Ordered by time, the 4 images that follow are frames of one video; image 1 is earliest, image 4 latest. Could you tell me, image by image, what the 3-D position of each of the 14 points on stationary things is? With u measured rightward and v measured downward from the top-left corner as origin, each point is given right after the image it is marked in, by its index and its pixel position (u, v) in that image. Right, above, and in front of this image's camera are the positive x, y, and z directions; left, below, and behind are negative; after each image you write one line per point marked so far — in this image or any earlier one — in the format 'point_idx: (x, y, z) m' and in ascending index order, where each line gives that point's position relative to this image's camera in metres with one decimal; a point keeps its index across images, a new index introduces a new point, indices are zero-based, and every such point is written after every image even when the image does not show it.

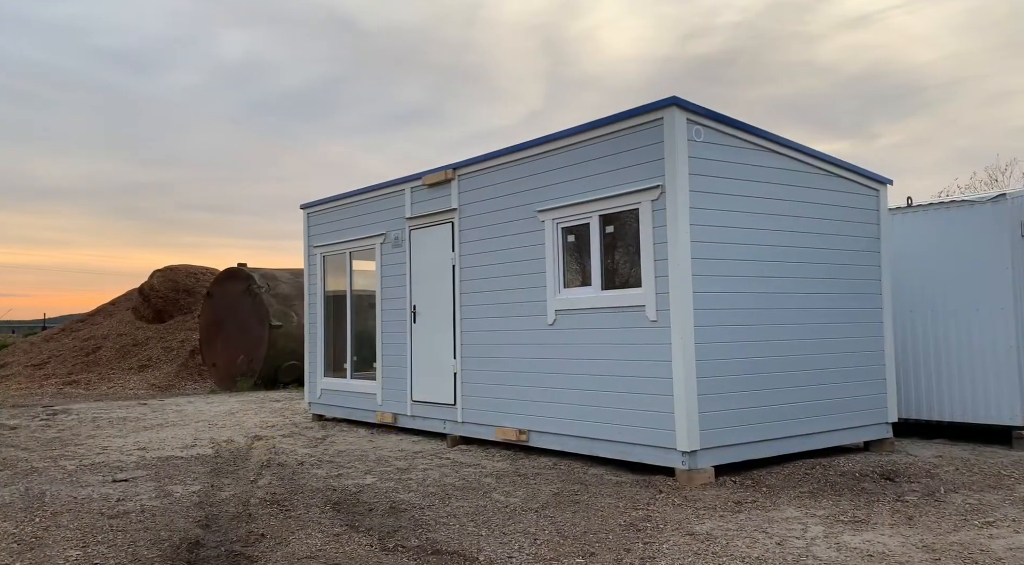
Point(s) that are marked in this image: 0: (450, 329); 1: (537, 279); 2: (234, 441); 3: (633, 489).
0: (-0.6, -0.5, +8.6) m
1: (+0.2, 0.0, +7.6) m
2: (-3.0, -1.7, +9.1) m
3: (+0.9, -1.5, +6.1) m
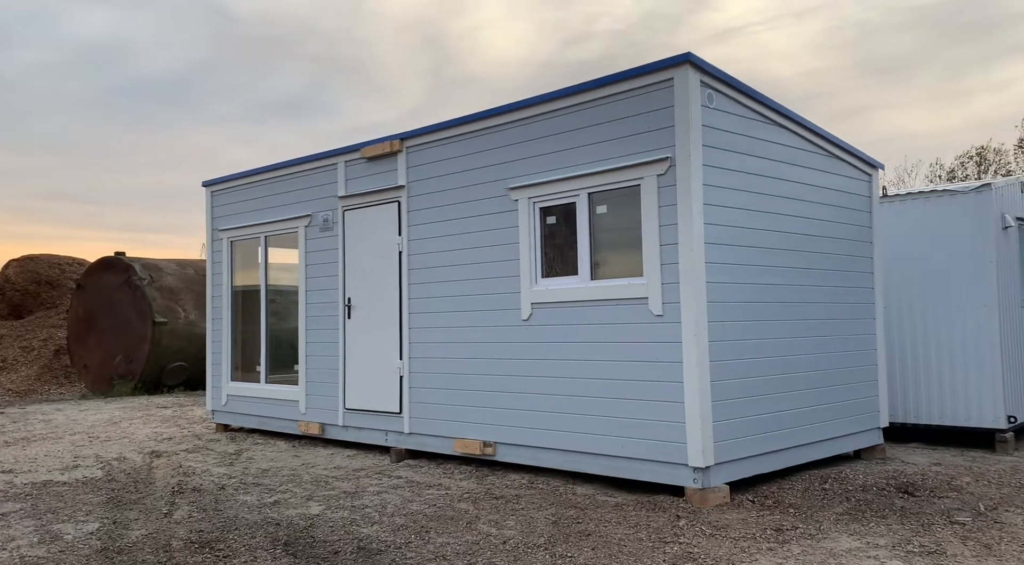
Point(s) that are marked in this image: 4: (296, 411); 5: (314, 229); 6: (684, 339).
0: (-1.0, -0.4, +7.4) m
1: (0.0, +0.1, +6.6) m
2: (-3.5, -1.6, +7.6) m
3: (+0.8, -1.4, +5.2) m
4: (-2.2, -1.3, +8.5) m
5: (-1.9, +0.5, +8.3) m
6: (+1.1, -0.4, +5.5) m
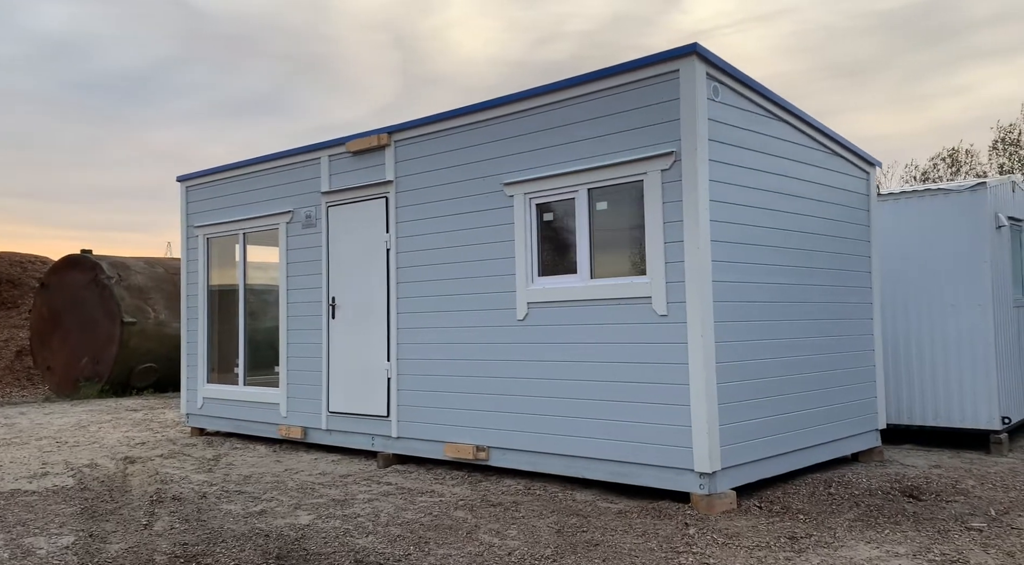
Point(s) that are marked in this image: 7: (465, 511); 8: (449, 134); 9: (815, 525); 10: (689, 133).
0: (-1.1, -0.4, +7.2) m
1: (-0.1, +0.1, +6.4) m
2: (-3.5, -1.6, +7.3) m
3: (+0.8, -1.4, +5.0) m
4: (-2.3, -1.3, +8.2) m
5: (-2.0, +0.5, +8.0) m
6: (+1.1, -0.4, +5.3) m
7: (-0.3, -1.5, +5.4) m
8: (-0.5, +1.2, +6.7) m
9: (+1.7, -1.4, +4.9) m
10: (+1.1, +0.9, +5.3) m
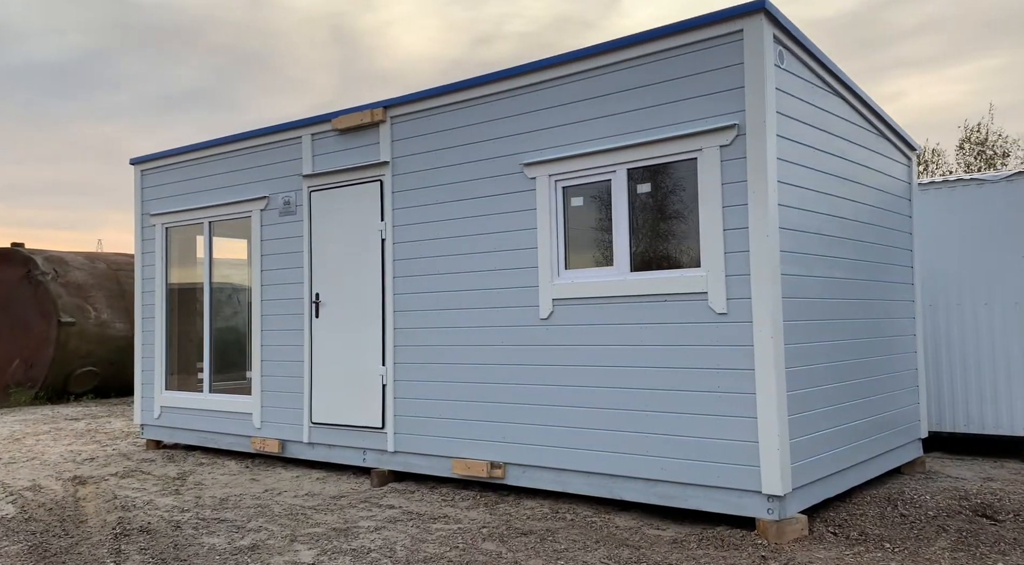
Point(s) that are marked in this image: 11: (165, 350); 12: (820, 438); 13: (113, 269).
0: (-1.0, -0.3, +6.3) m
1: (+0.1, +0.2, +5.6) m
2: (-3.4, -1.5, +6.3) m
3: (+1.0, -1.4, +4.3) m
4: (-2.2, -1.2, +7.2) m
5: (-2.0, +0.6, +7.1) m
6: (+1.3, -0.3, +4.6) m
7: (-0.1, -1.4, +4.6) m
8: (-0.4, +1.2, +5.9) m
9: (+2.0, -1.3, +4.2) m
10: (+1.3, +1.0, +4.6) m
11: (-3.3, -0.6, +8.0) m
12: (+1.8, -0.9, +5.0) m
13: (-6.0, +0.2, +12.9) m
